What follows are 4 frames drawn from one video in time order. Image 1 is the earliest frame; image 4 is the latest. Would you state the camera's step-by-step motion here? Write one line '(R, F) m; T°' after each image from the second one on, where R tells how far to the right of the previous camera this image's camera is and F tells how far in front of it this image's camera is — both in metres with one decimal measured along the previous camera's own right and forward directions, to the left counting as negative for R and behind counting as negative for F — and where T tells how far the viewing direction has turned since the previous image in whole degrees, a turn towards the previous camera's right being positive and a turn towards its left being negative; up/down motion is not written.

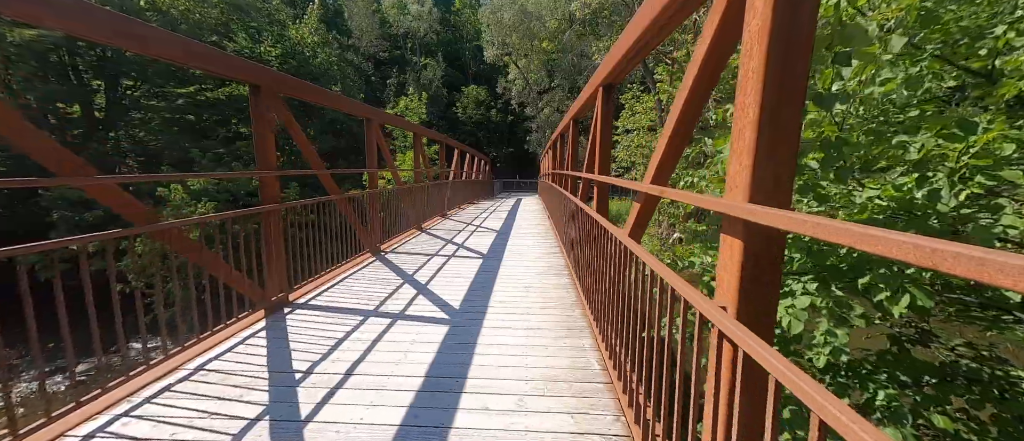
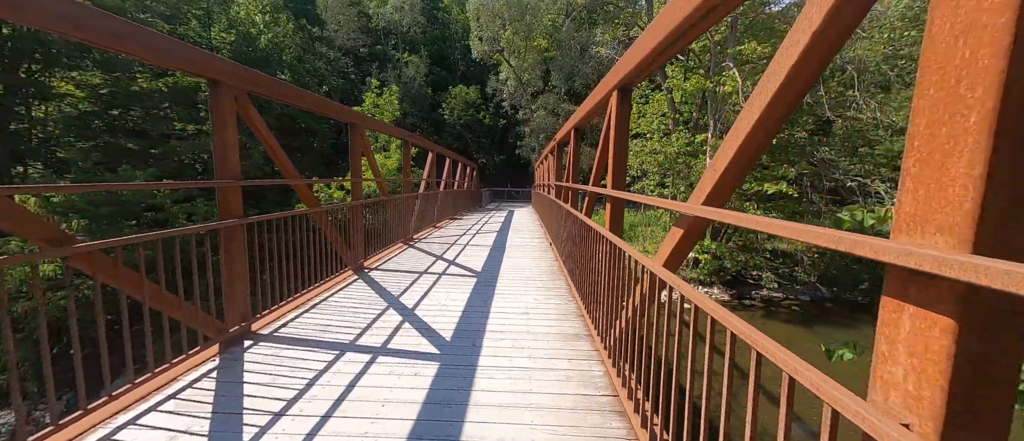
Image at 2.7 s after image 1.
(0.0, +1.8) m; +1°
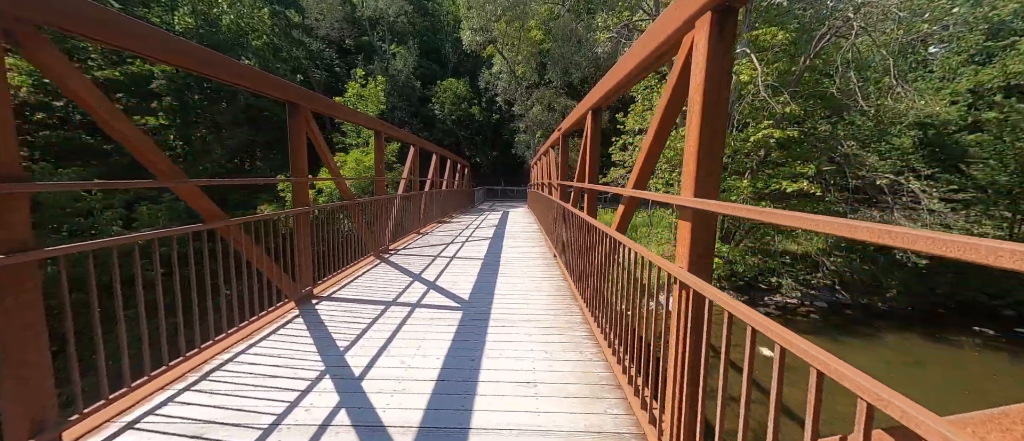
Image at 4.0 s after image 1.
(0.0, +0.9) m; +1°
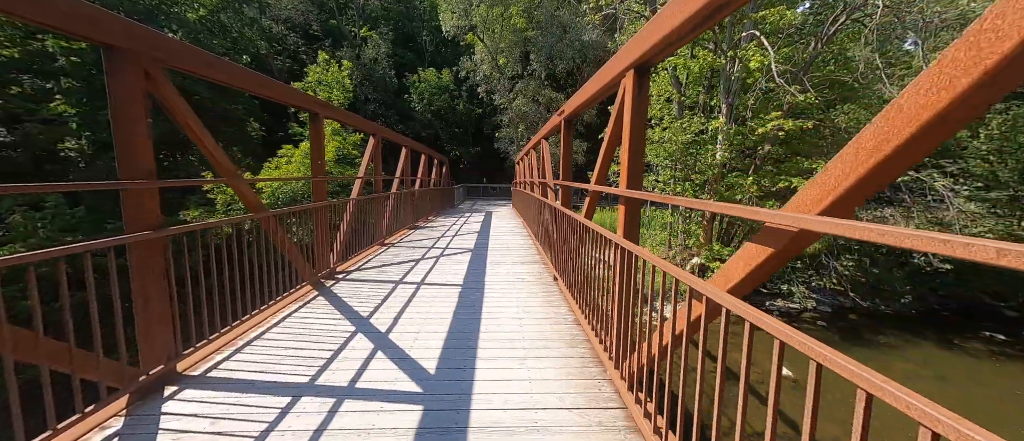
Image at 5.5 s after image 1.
(0.0, +1.0) m; +3°
